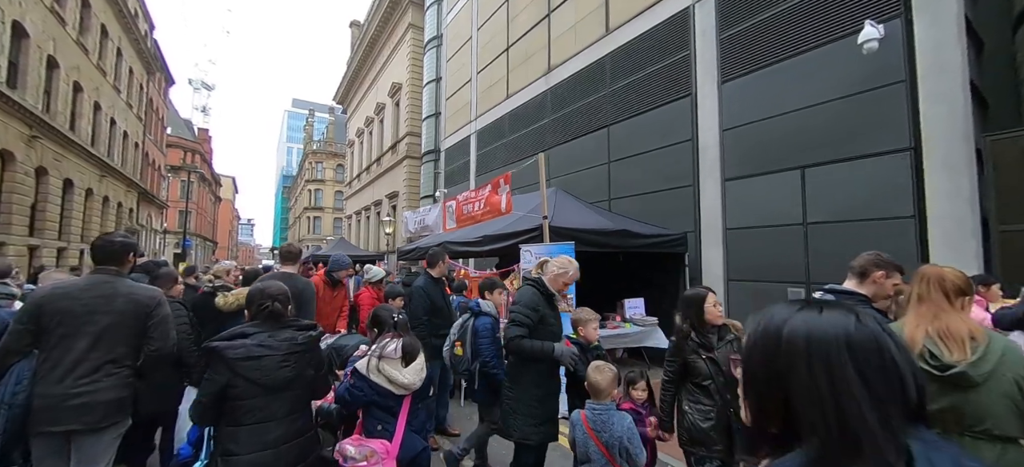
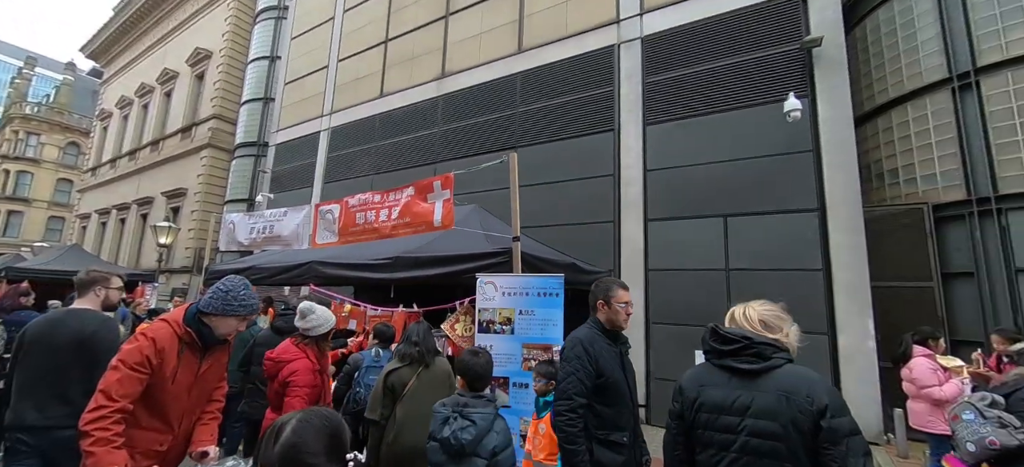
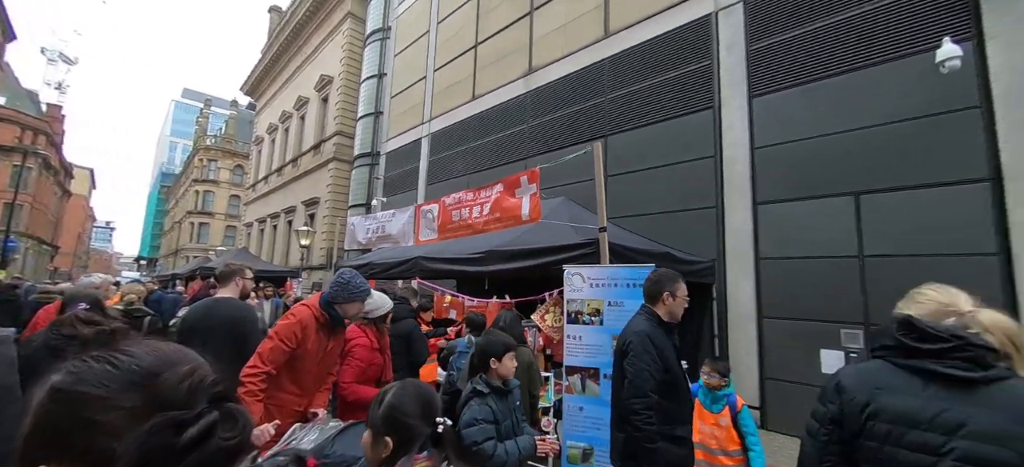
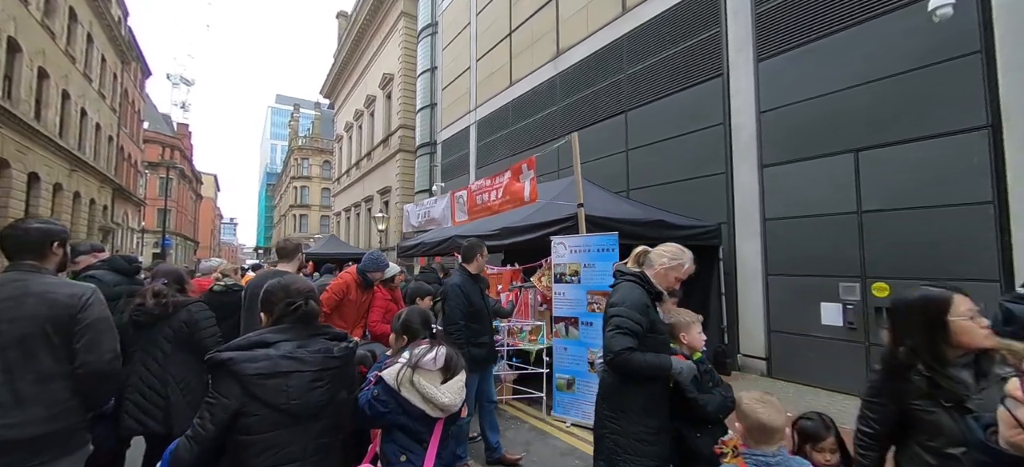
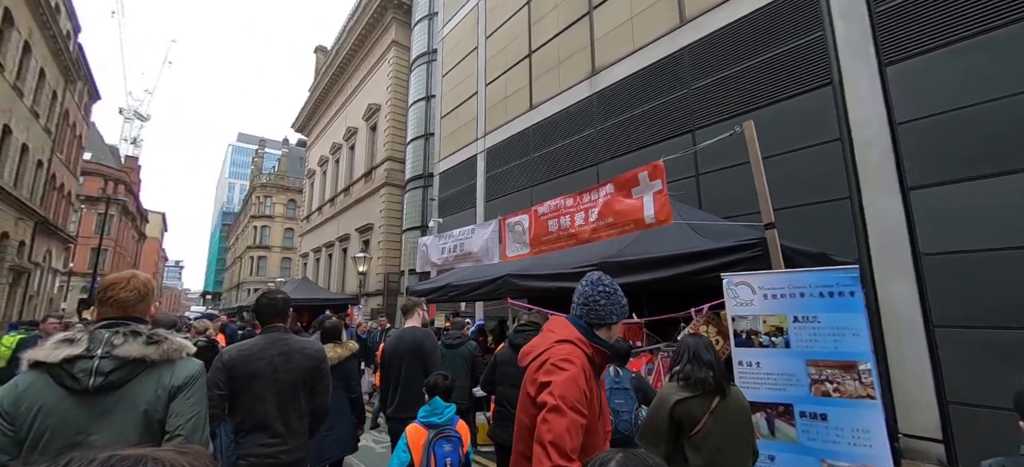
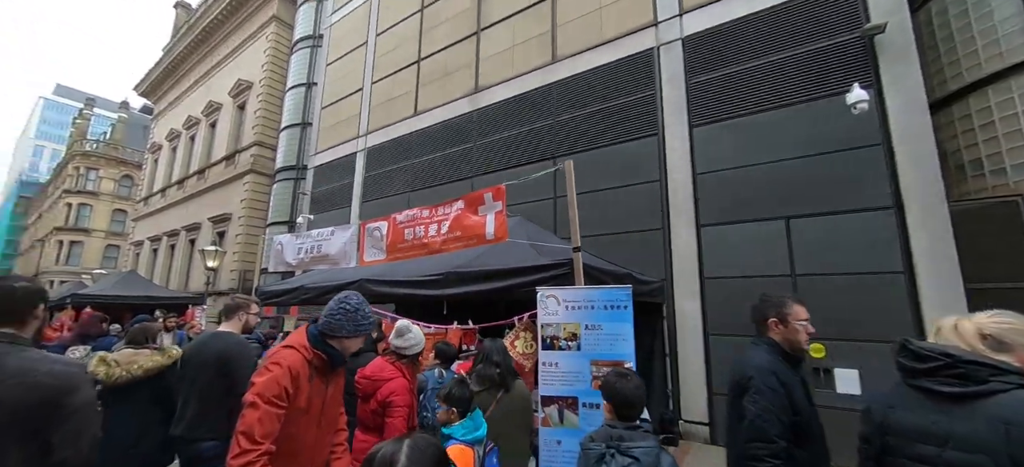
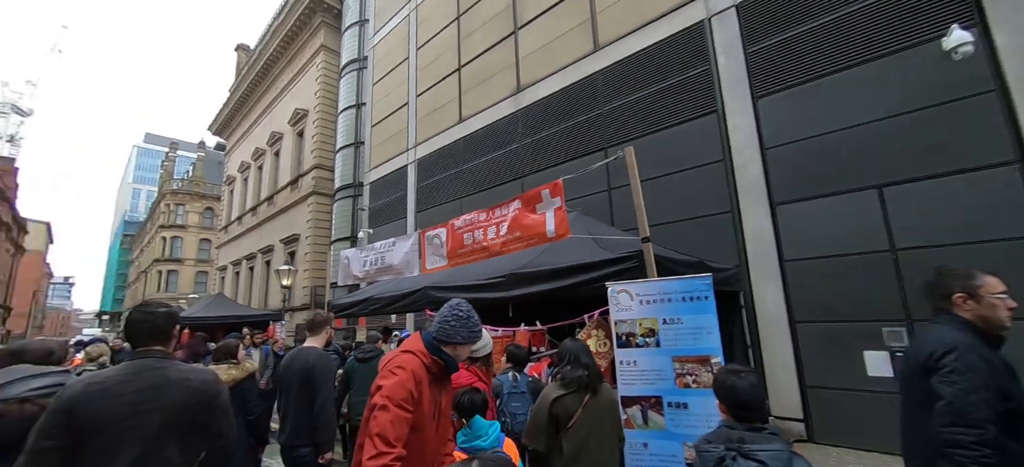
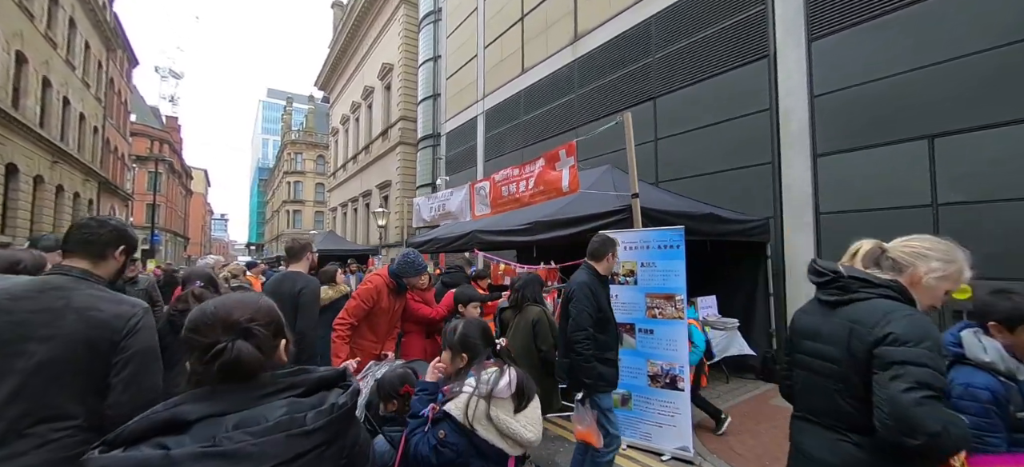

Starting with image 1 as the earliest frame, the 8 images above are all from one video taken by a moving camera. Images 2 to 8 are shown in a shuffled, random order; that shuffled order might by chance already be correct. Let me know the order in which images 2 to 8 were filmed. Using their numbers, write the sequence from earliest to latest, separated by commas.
4, 8, 3, 2, 6, 7, 5
